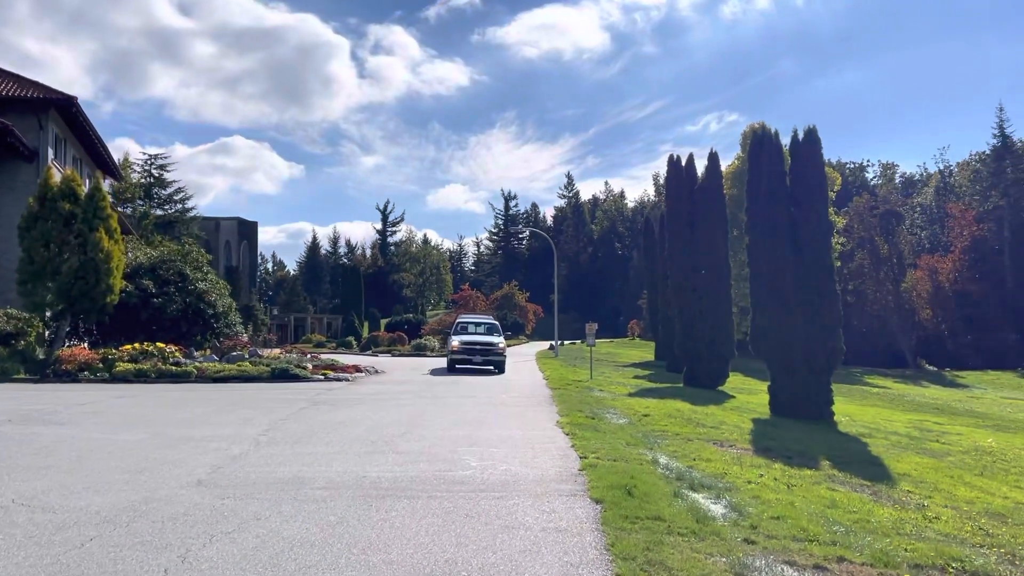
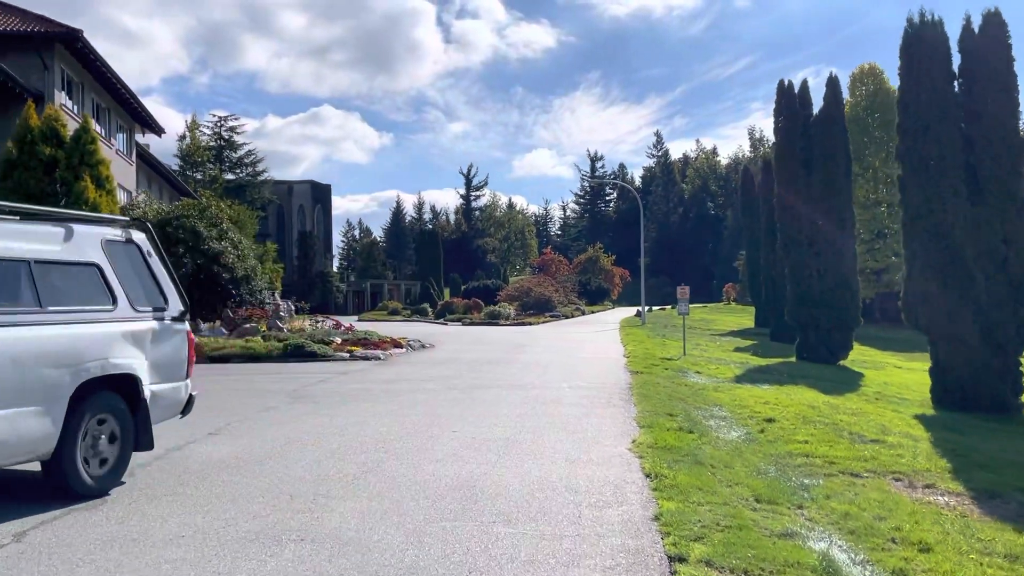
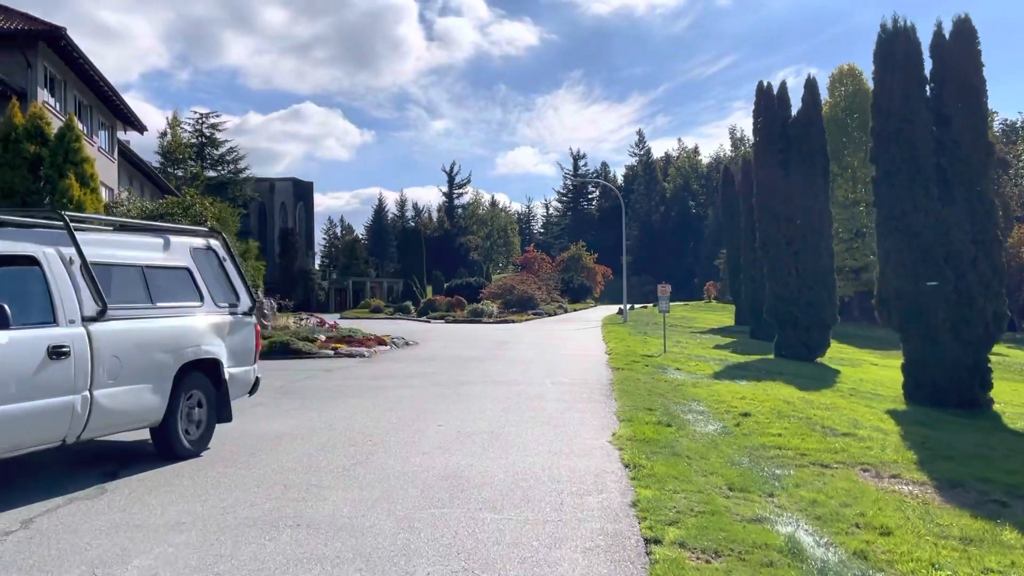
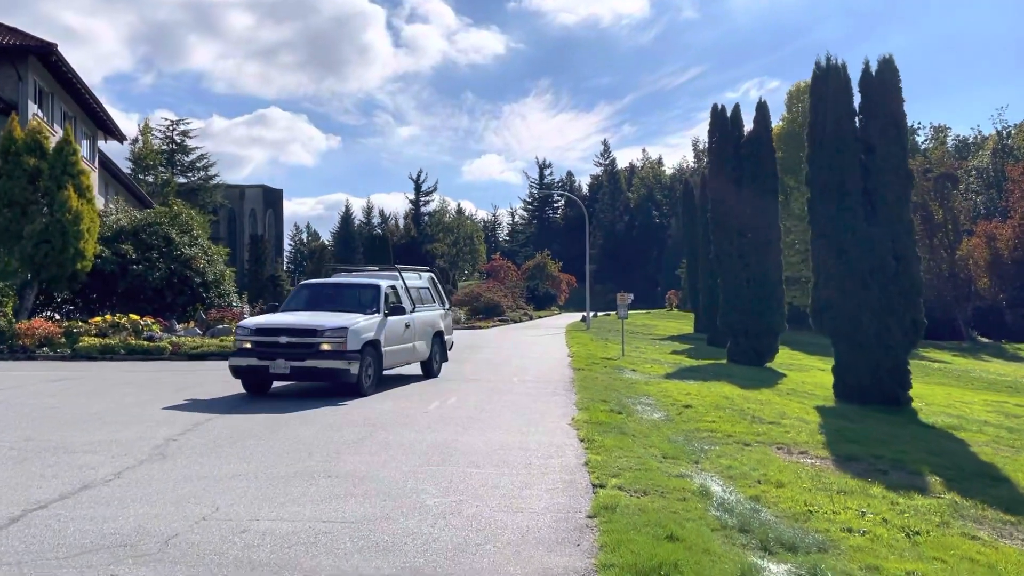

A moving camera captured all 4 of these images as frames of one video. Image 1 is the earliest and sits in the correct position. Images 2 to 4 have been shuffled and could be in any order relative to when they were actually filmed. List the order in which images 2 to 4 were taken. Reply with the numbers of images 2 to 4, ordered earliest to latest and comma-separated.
4, 3, 2
